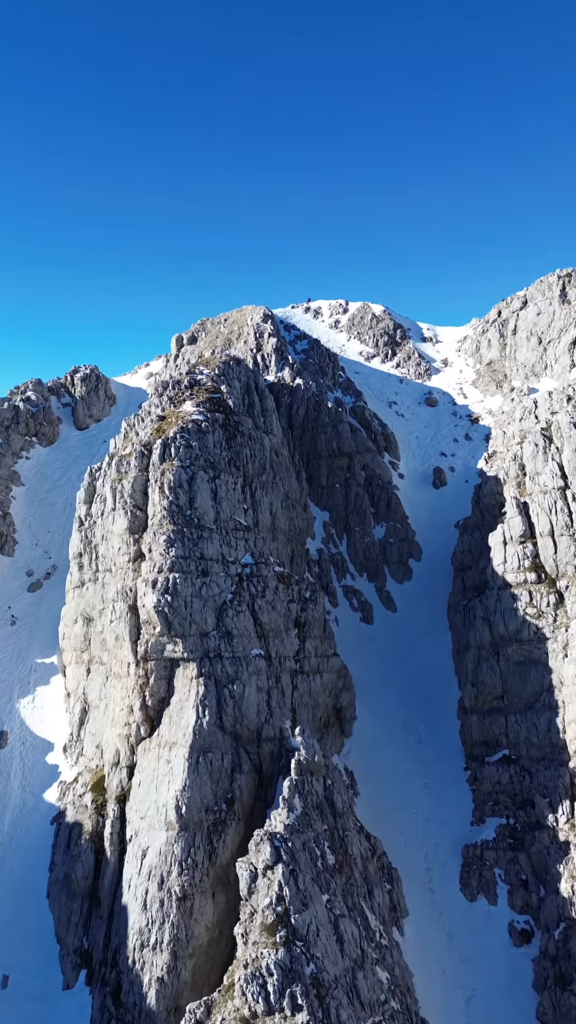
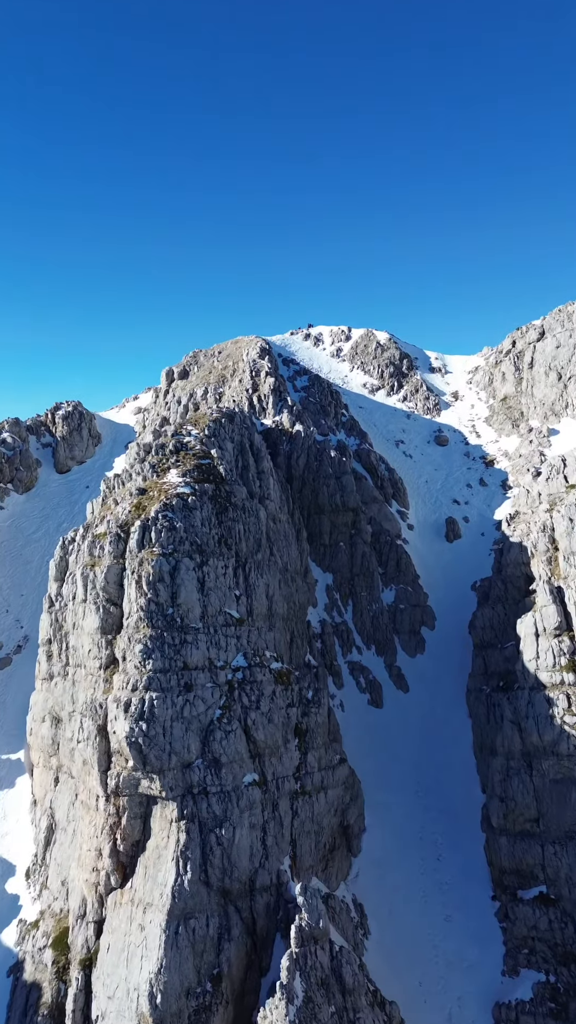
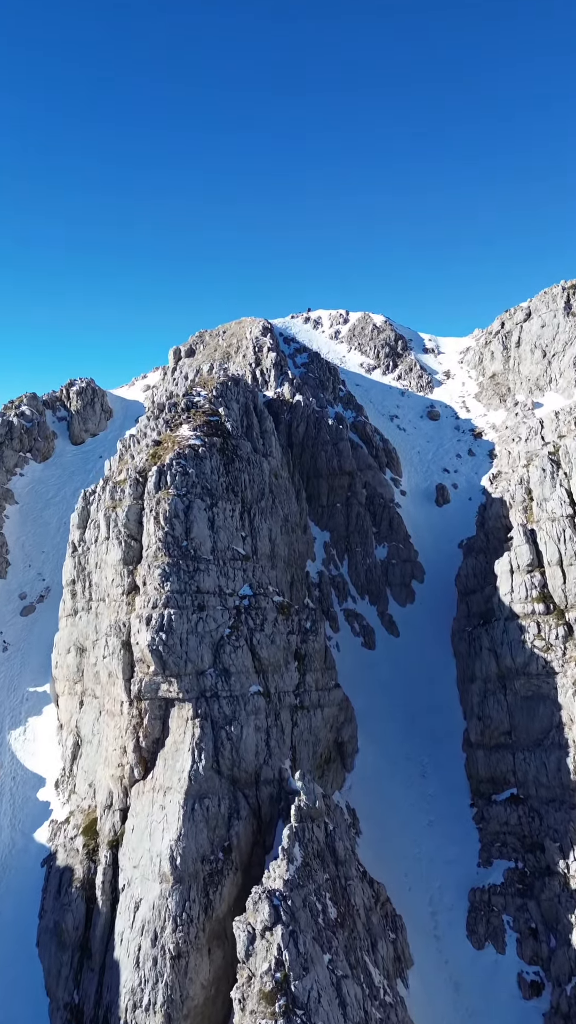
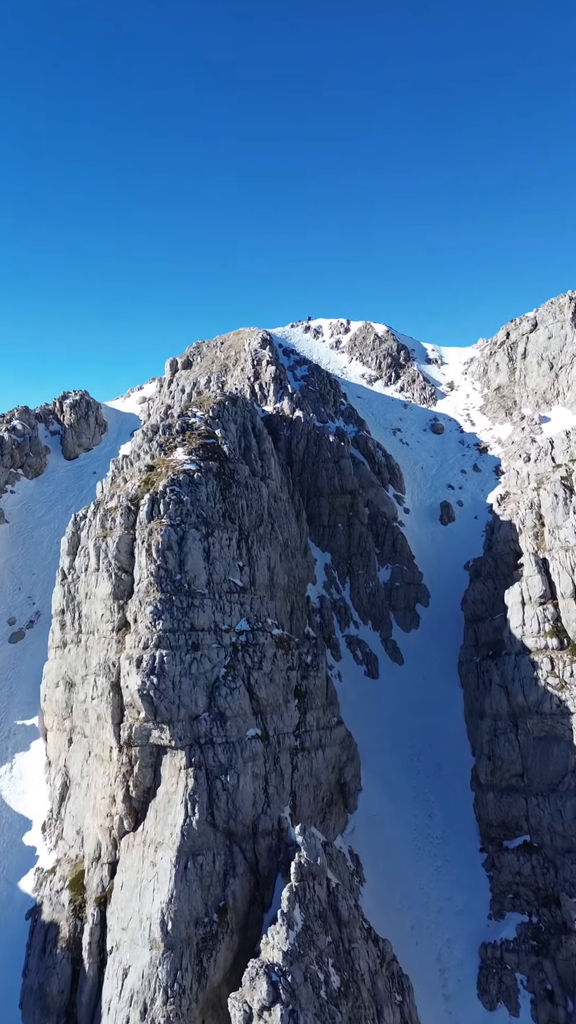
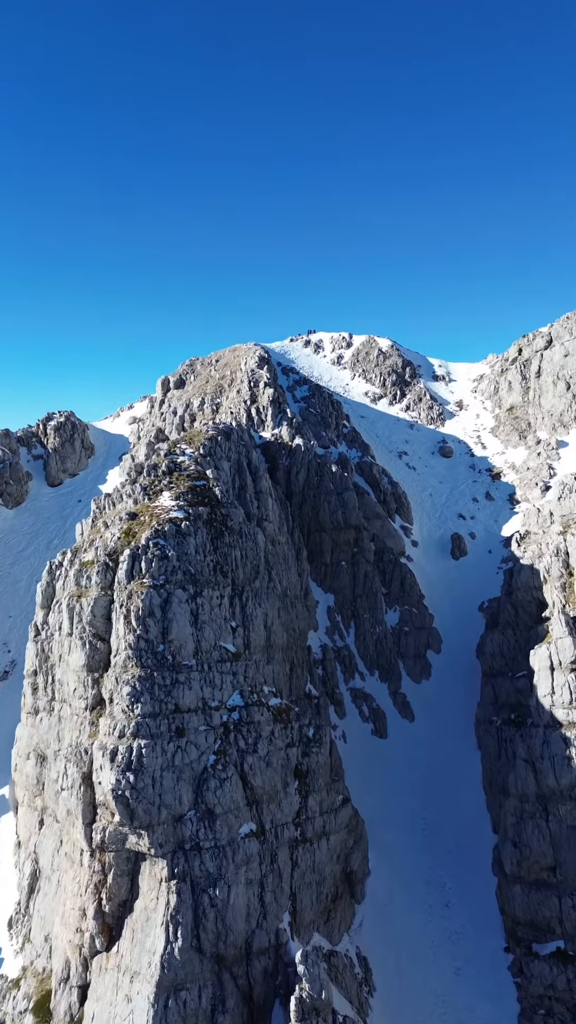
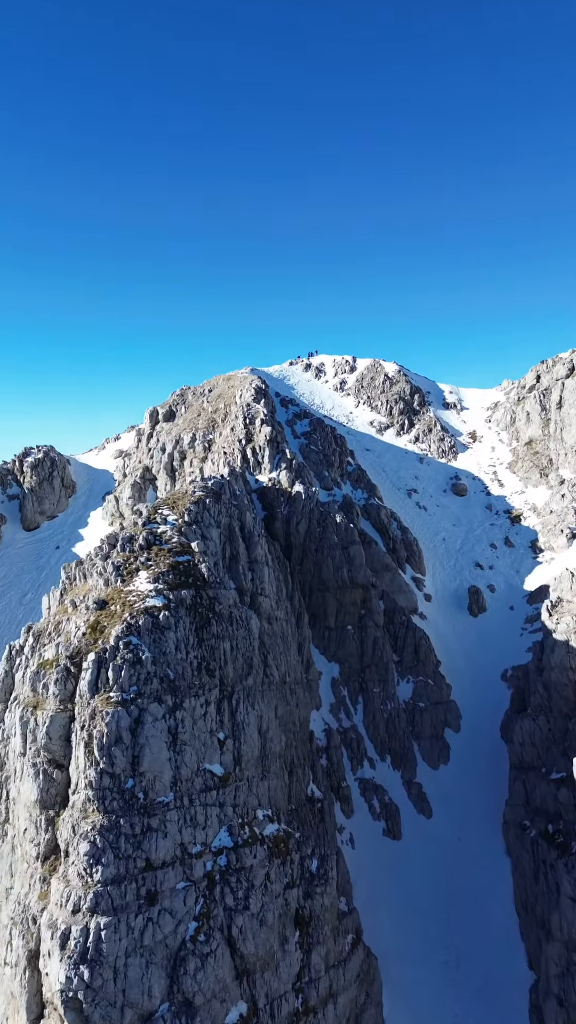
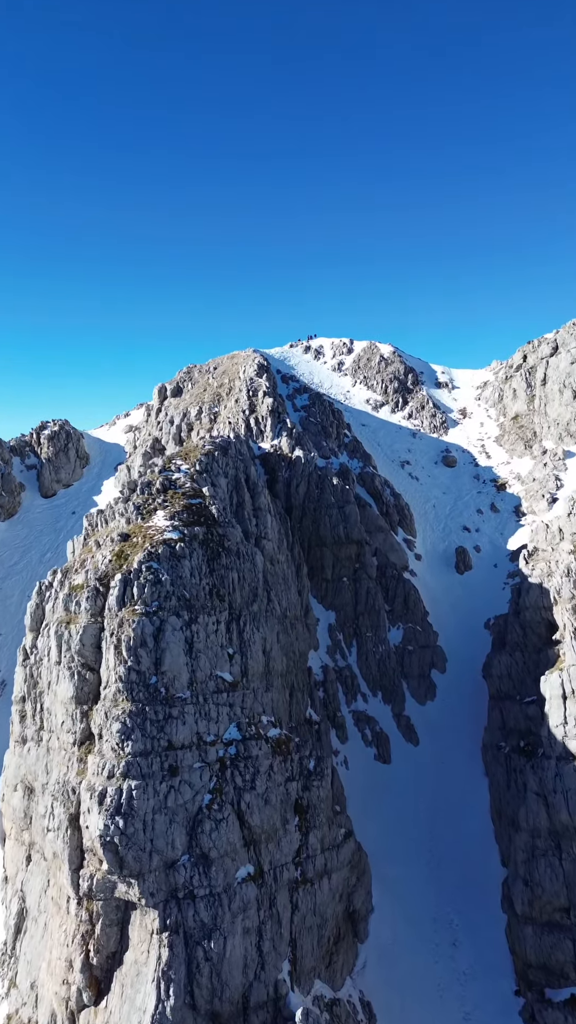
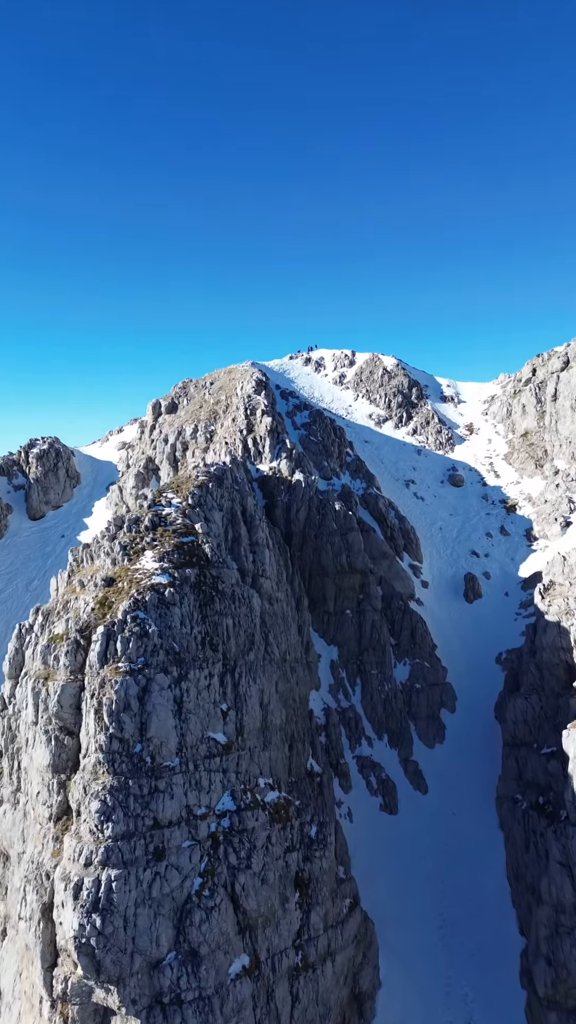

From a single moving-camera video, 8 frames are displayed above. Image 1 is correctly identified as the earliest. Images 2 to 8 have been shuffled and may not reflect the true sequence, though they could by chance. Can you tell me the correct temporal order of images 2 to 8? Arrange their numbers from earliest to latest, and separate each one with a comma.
3, 4, 2, 5, 7, 8, 6
